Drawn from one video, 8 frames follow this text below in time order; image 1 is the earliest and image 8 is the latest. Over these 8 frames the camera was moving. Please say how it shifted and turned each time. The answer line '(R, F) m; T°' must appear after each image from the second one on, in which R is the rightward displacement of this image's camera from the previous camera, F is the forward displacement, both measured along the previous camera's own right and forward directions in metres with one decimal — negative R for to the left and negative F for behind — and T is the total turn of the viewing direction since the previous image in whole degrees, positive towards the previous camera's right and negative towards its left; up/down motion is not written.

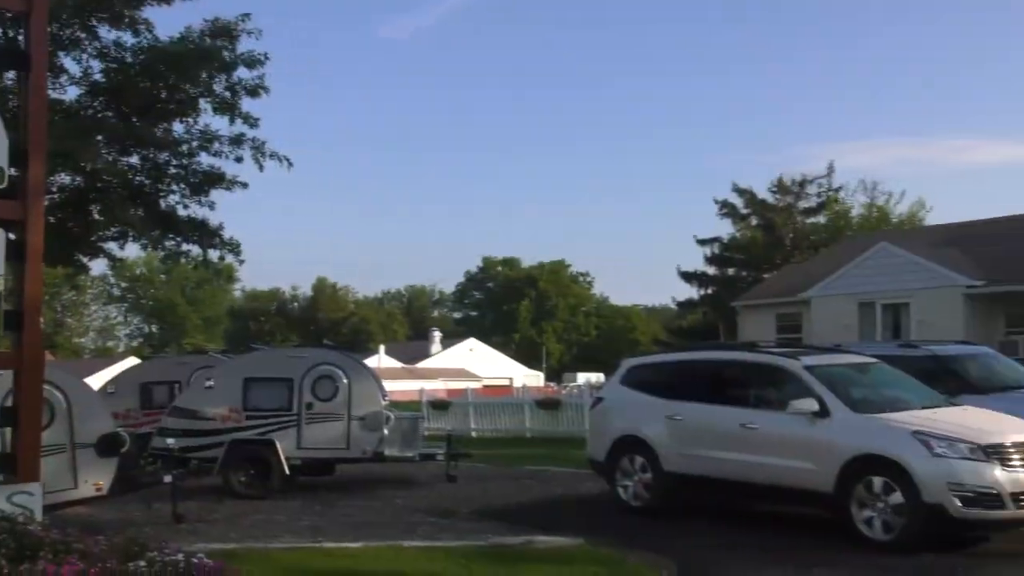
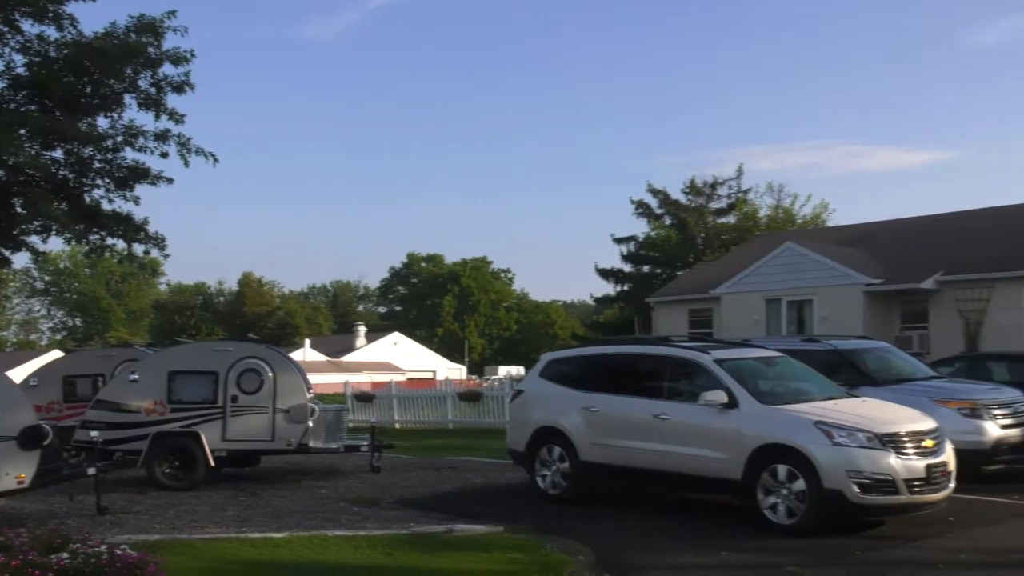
(+0.5, -0.3) m; +3°
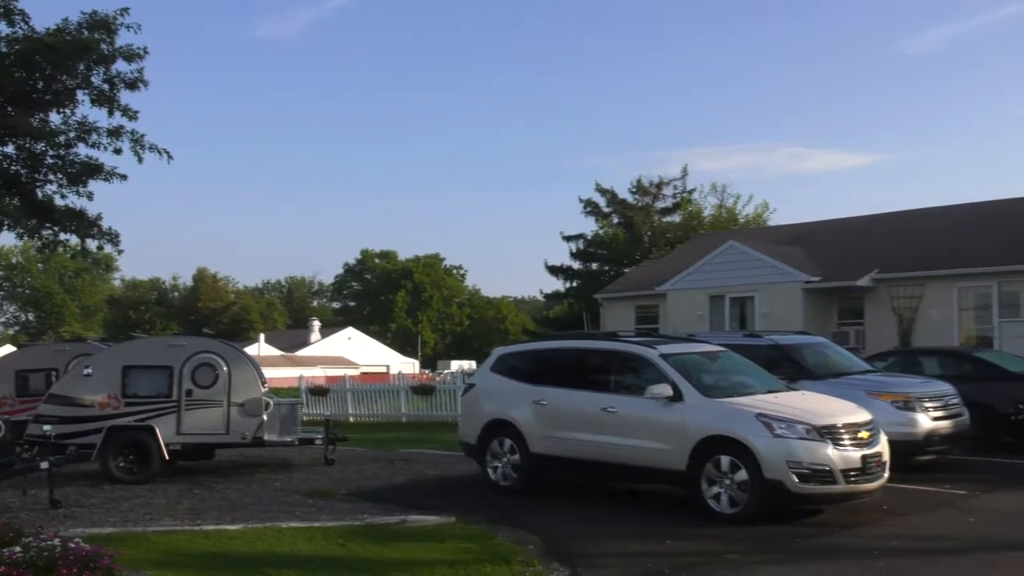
(+0.3, -0.2) m; +2°
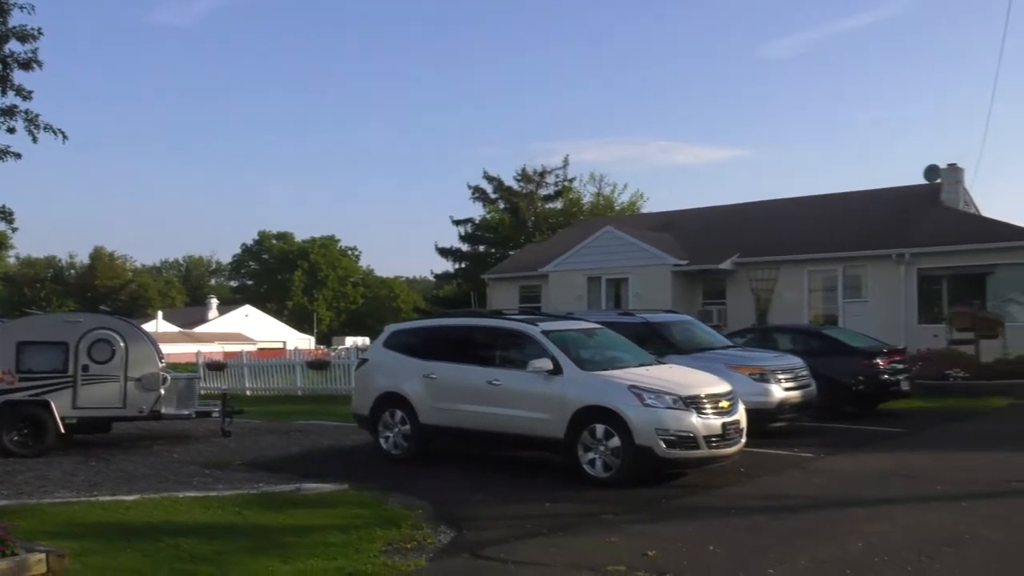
(+0.5, -0.7) m; +5°
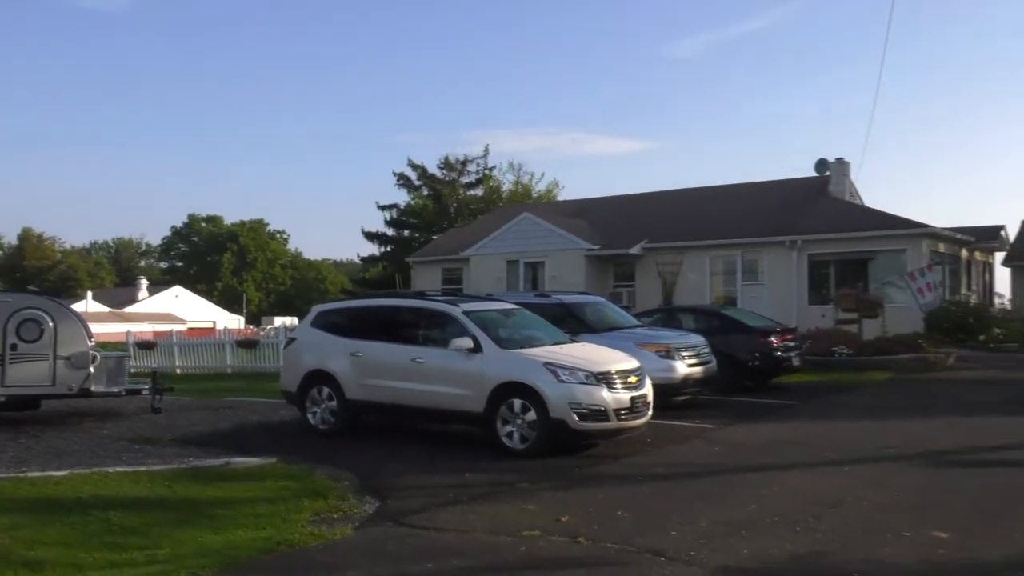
(+0.2, -0.7) m; +4°
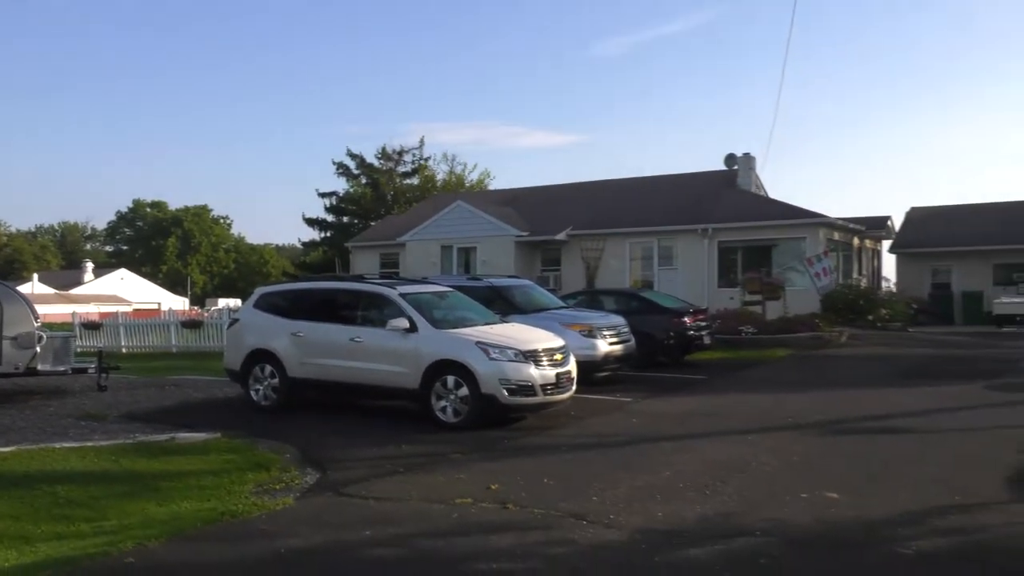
(+0.1, -0.9) m; +4°
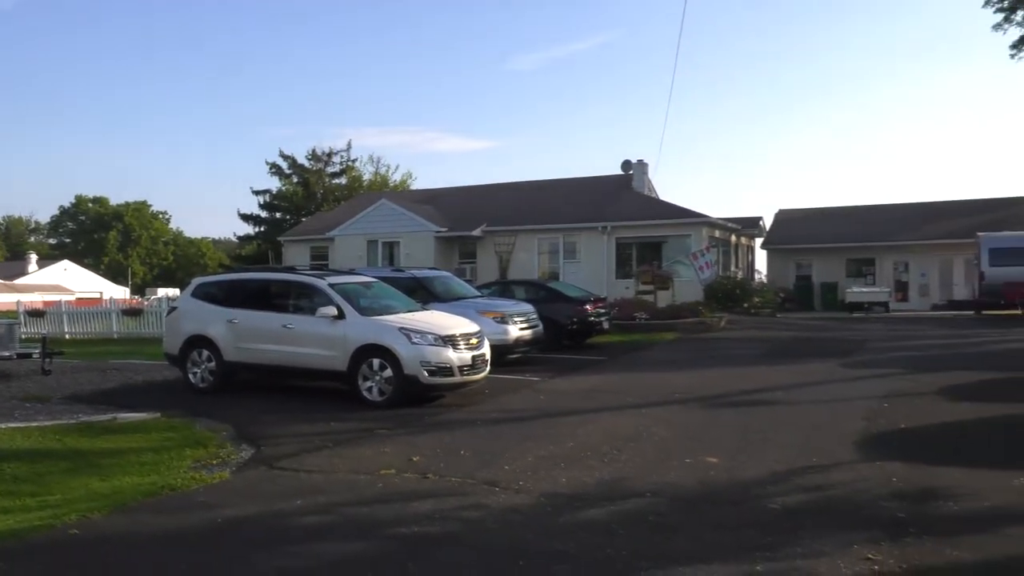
(0.0, -1.5) m; +6°
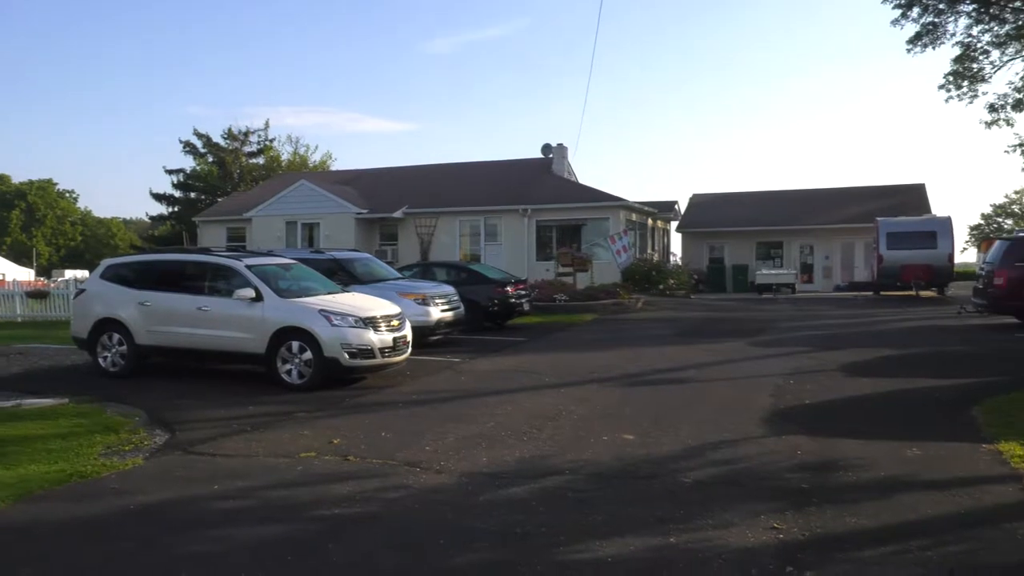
(0.0, -0.1) m; +5°
